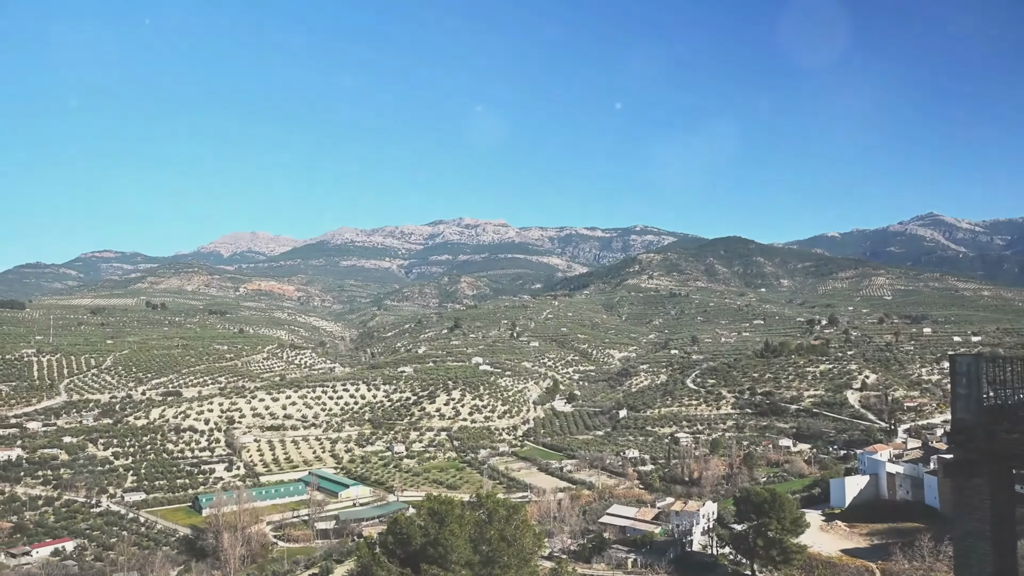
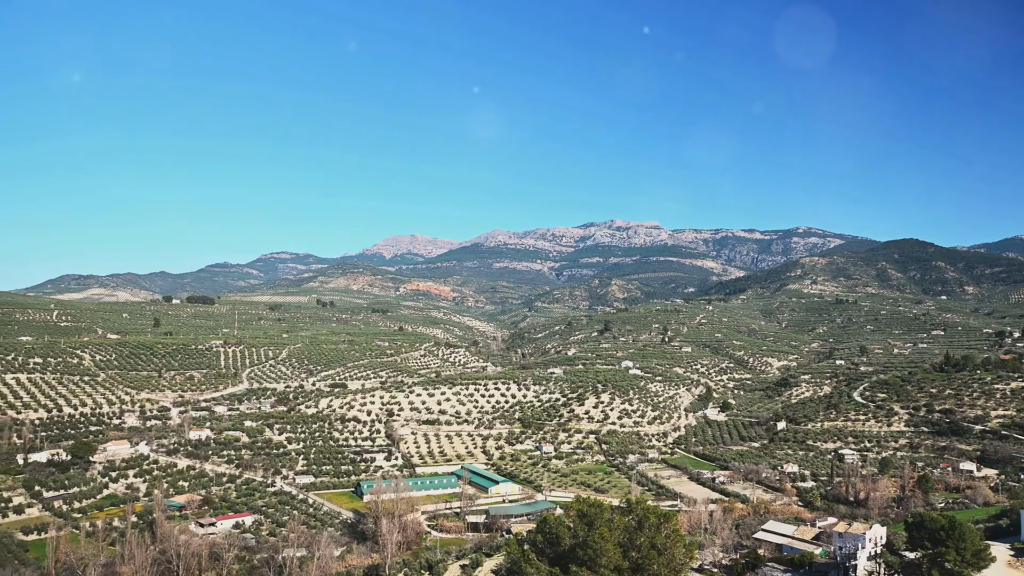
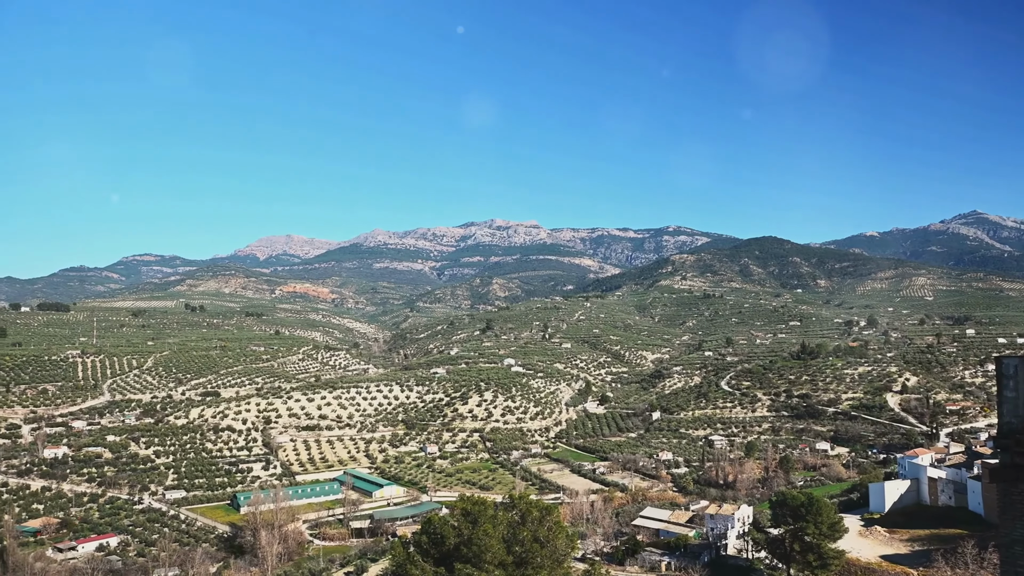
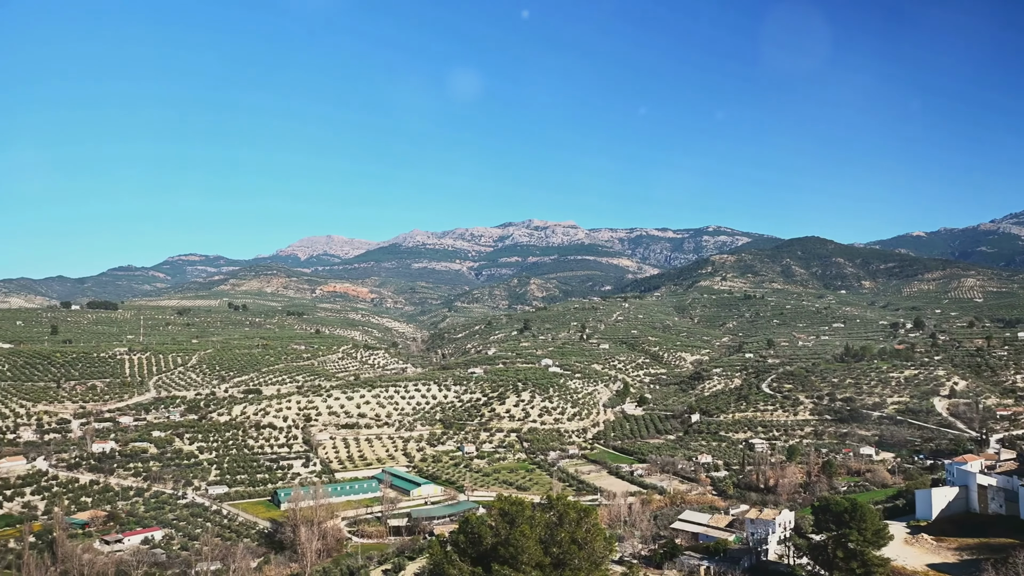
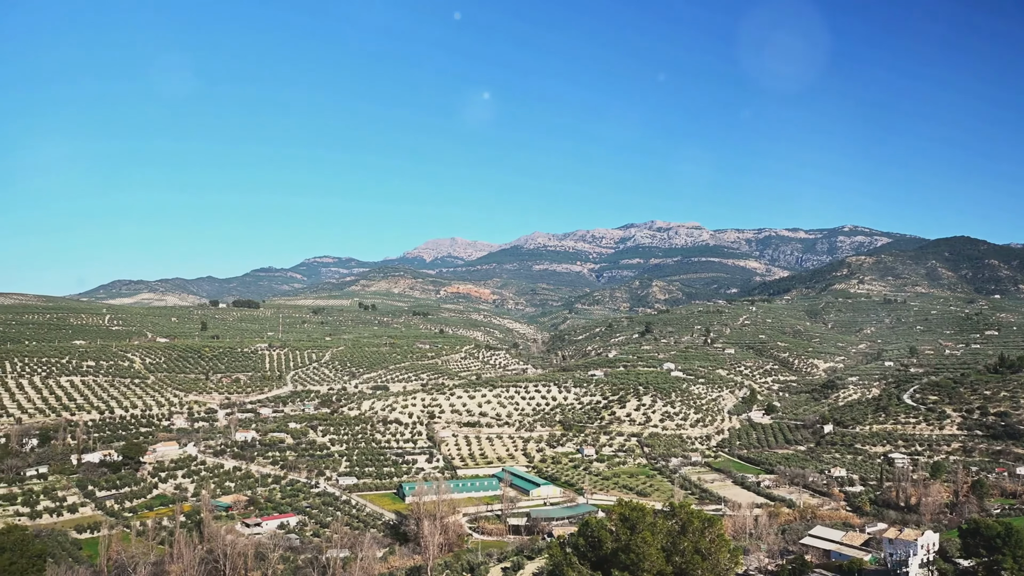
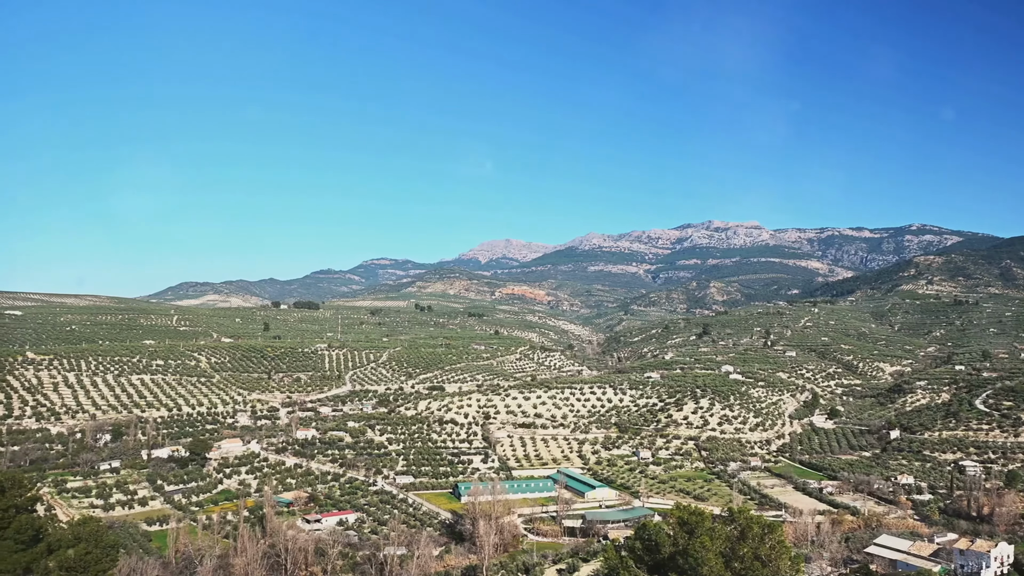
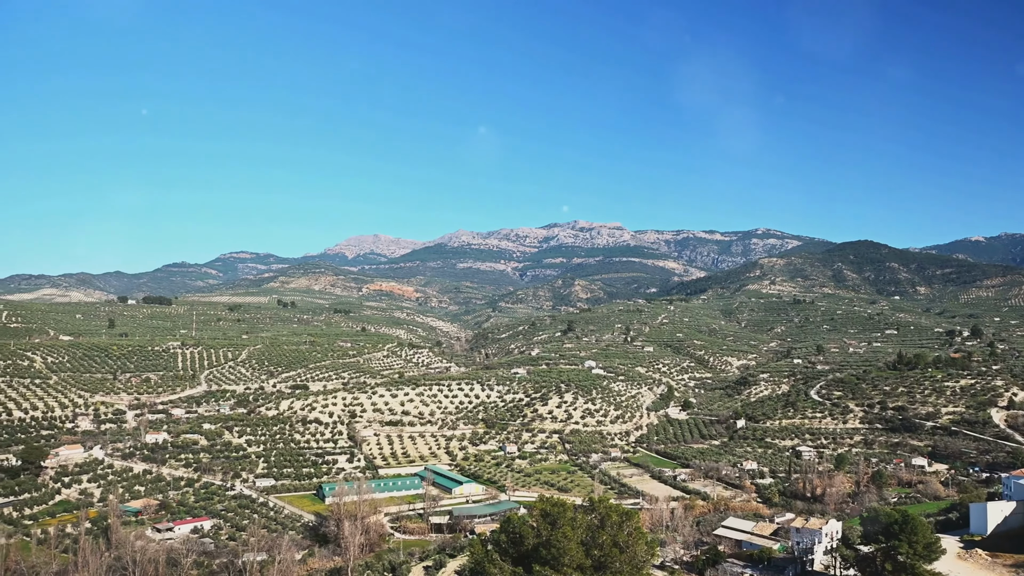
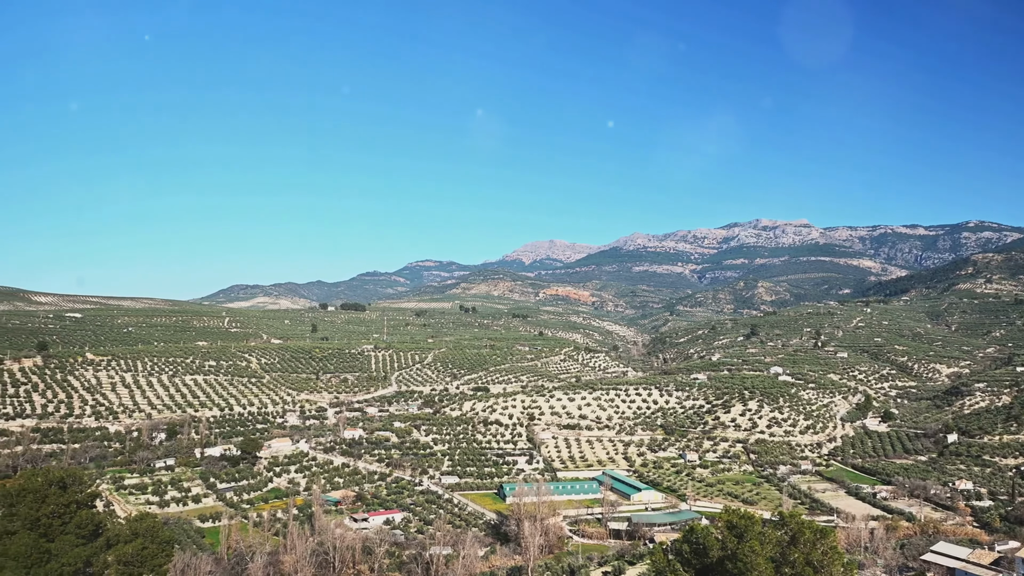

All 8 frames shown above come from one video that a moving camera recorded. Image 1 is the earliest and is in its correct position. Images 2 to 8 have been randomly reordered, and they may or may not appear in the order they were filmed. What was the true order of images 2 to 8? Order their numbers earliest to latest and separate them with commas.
3, 4, 7, 2, 5, 6, 8
